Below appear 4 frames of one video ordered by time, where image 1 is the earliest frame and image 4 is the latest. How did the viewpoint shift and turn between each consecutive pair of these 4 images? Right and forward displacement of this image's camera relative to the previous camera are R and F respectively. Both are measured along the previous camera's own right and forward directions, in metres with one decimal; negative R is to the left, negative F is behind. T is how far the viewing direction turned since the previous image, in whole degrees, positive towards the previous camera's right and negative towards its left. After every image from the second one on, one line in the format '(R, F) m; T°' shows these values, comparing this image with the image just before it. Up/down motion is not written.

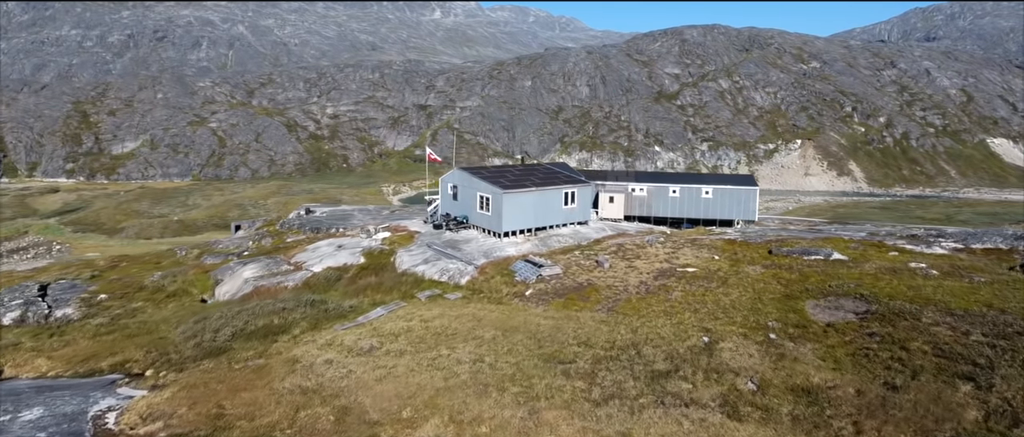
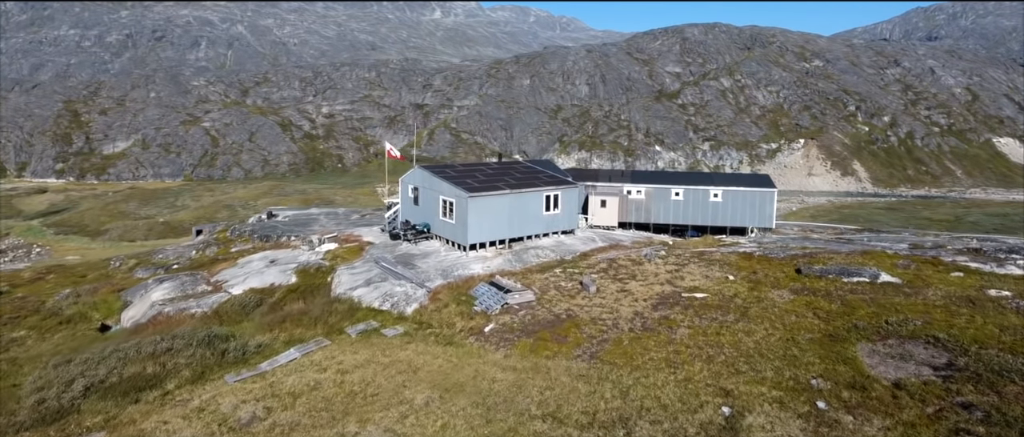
(+1.1, +4.3) m; 0°
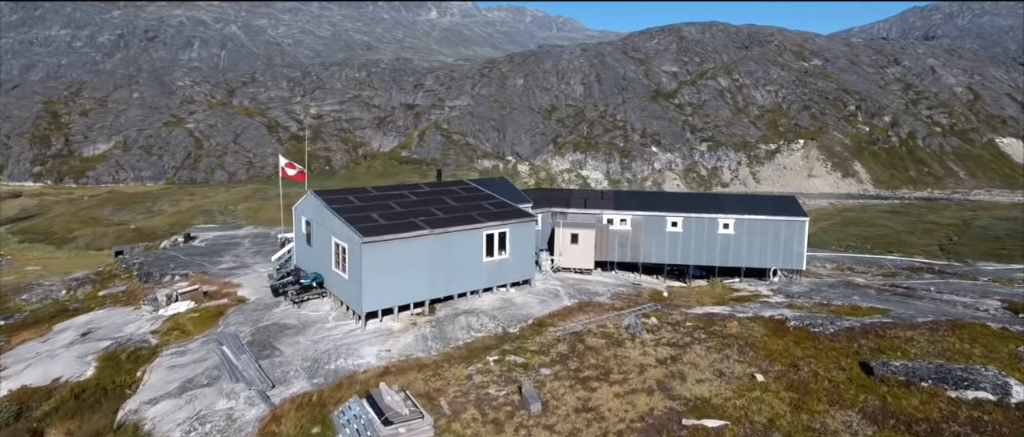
(+1.8, +6.4) m; 0°
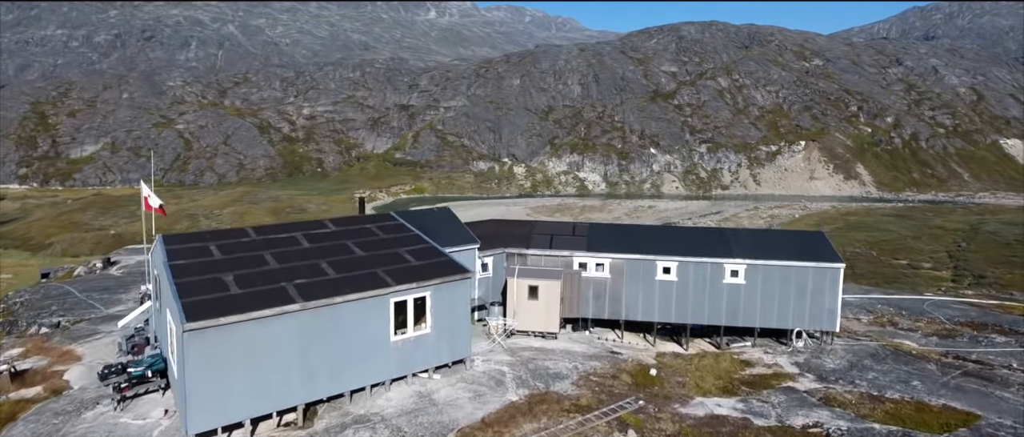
(+1.4, +4.5) m; 0°
